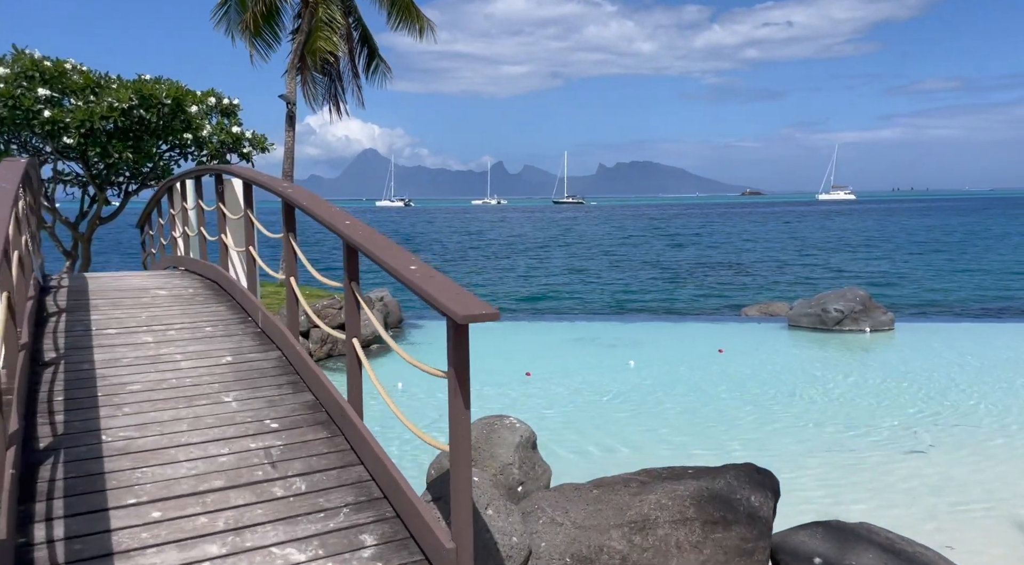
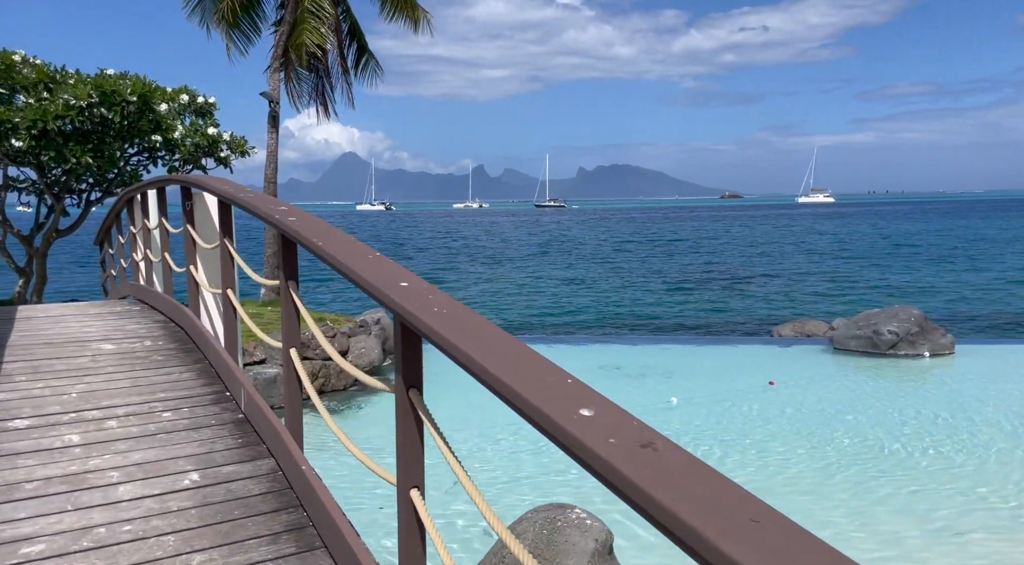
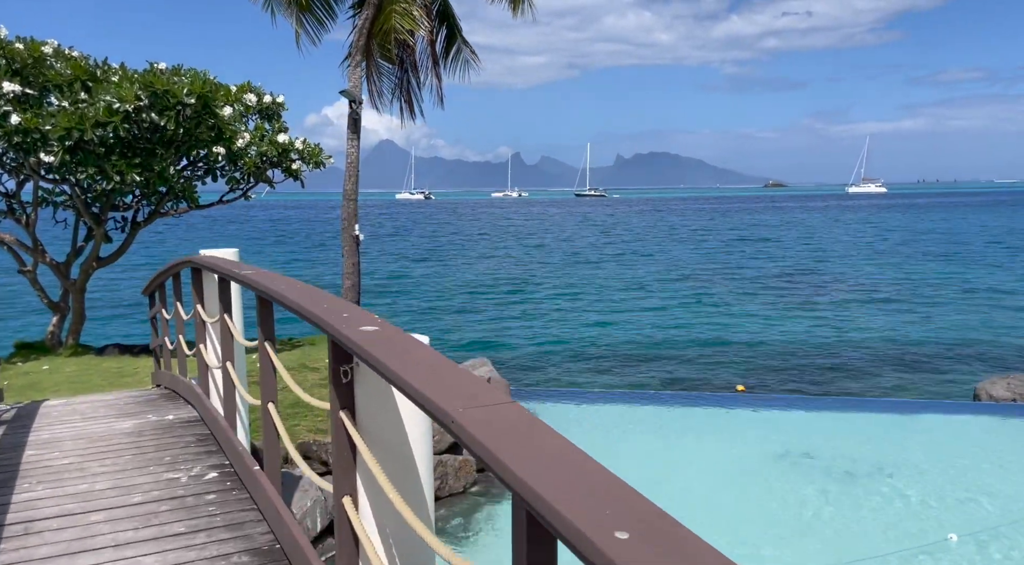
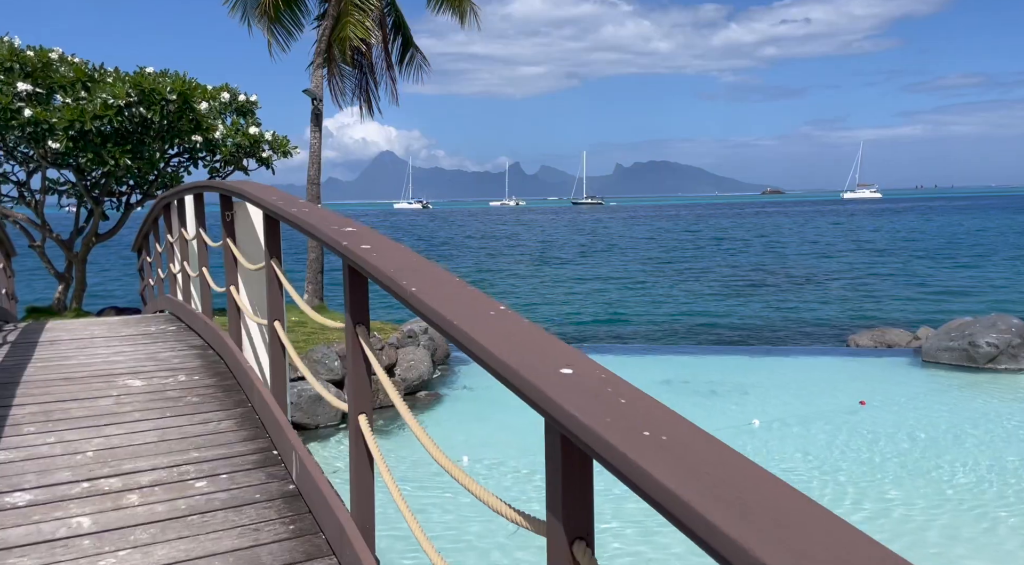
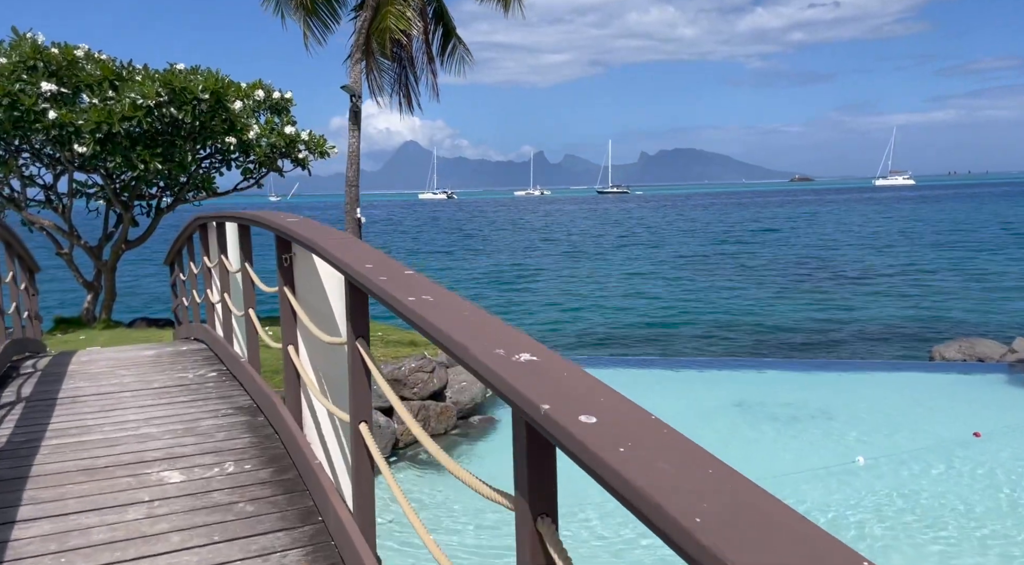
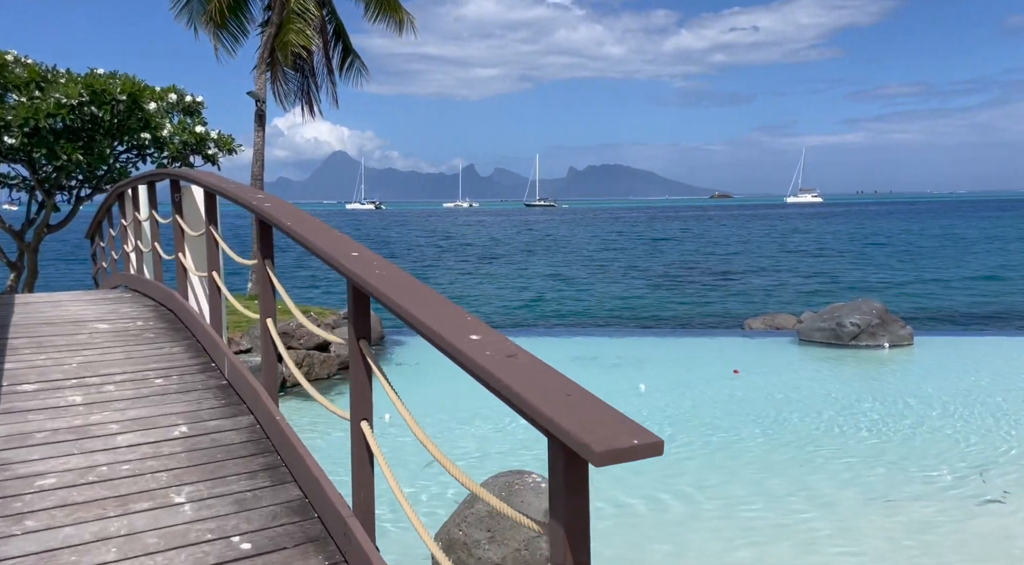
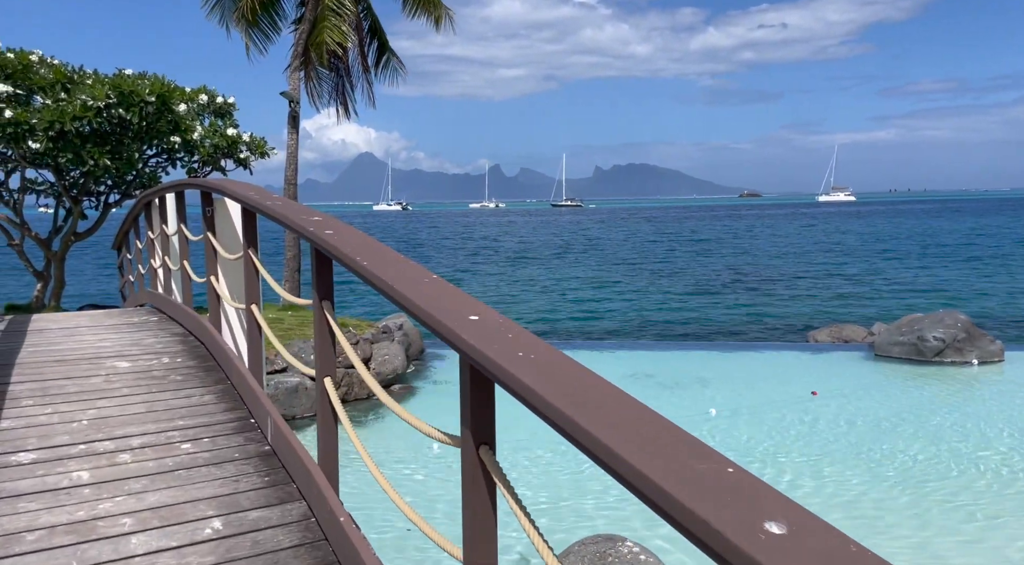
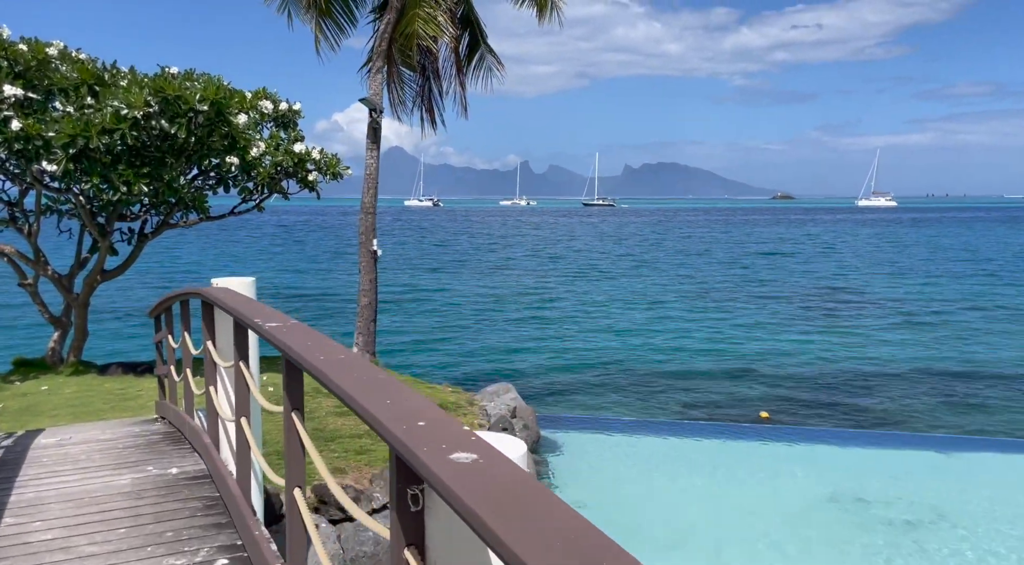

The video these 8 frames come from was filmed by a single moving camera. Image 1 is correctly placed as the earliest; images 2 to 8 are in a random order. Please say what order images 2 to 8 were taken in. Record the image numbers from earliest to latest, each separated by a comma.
6, 2, 7, 4, 5, 3, 8
